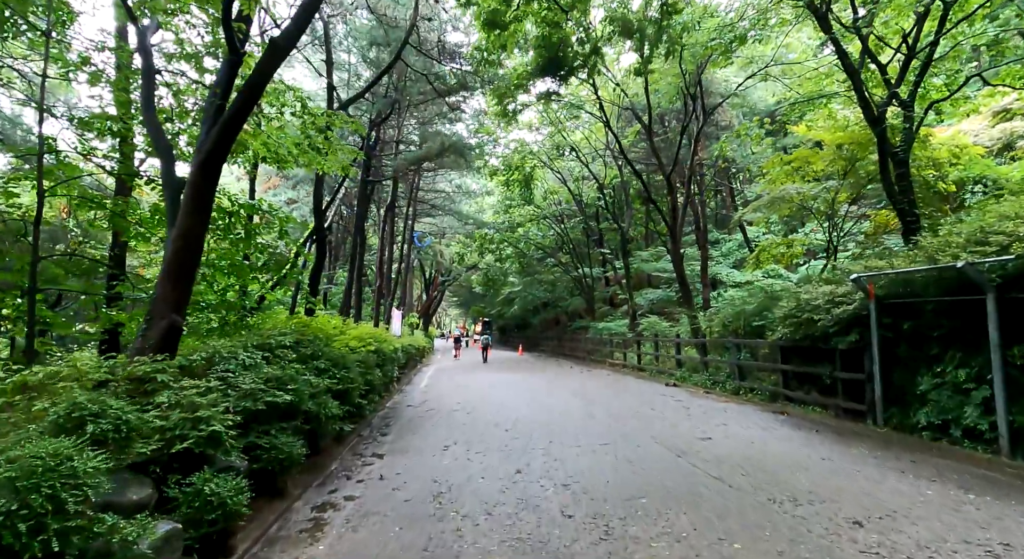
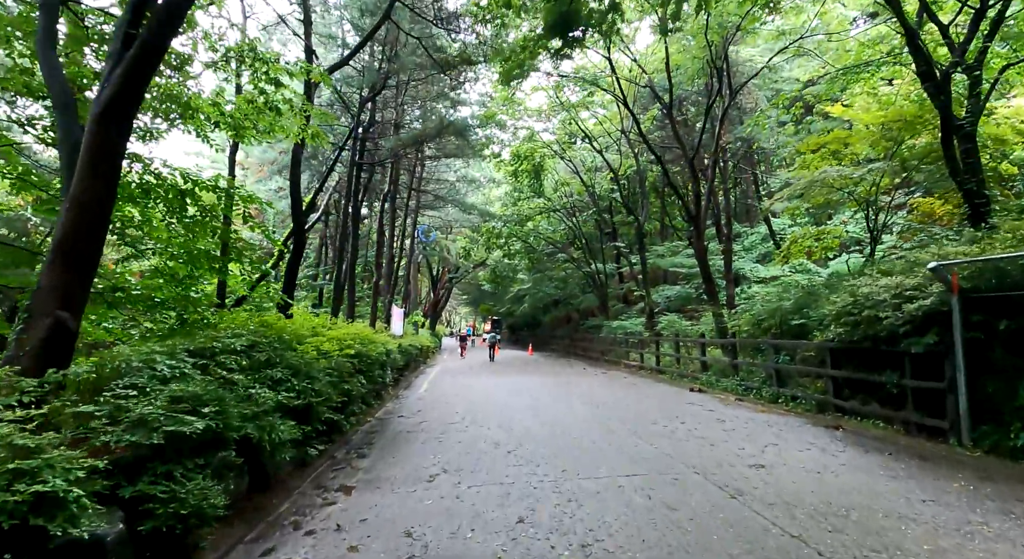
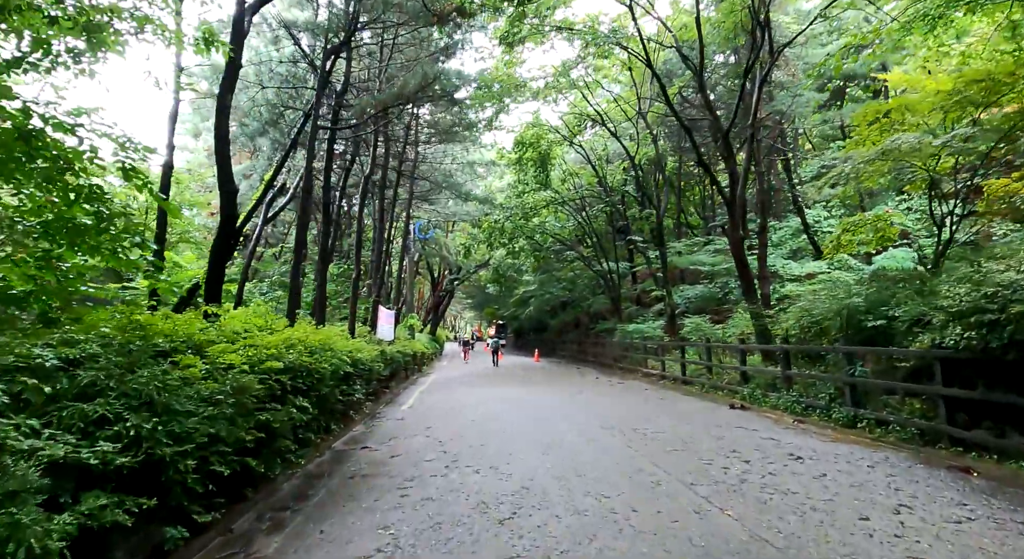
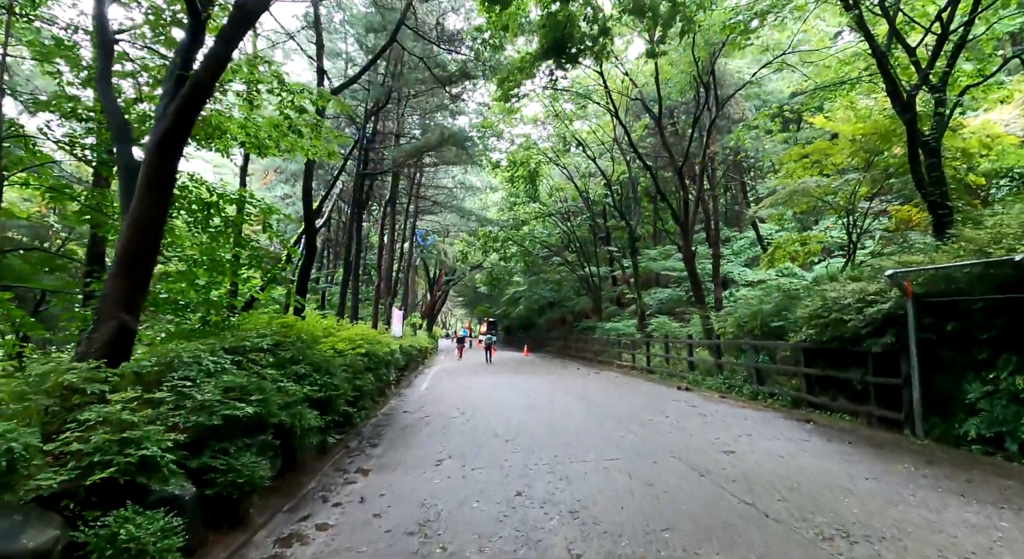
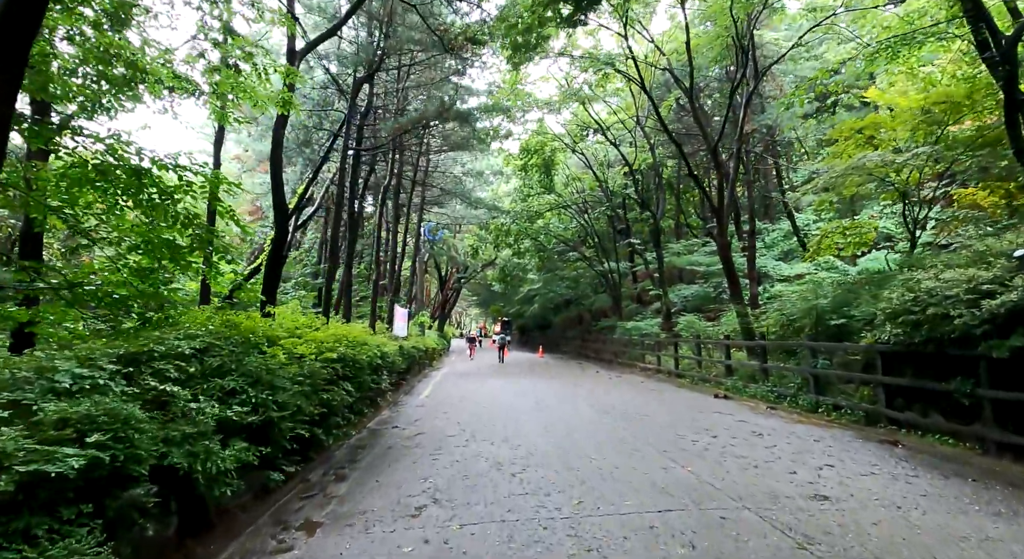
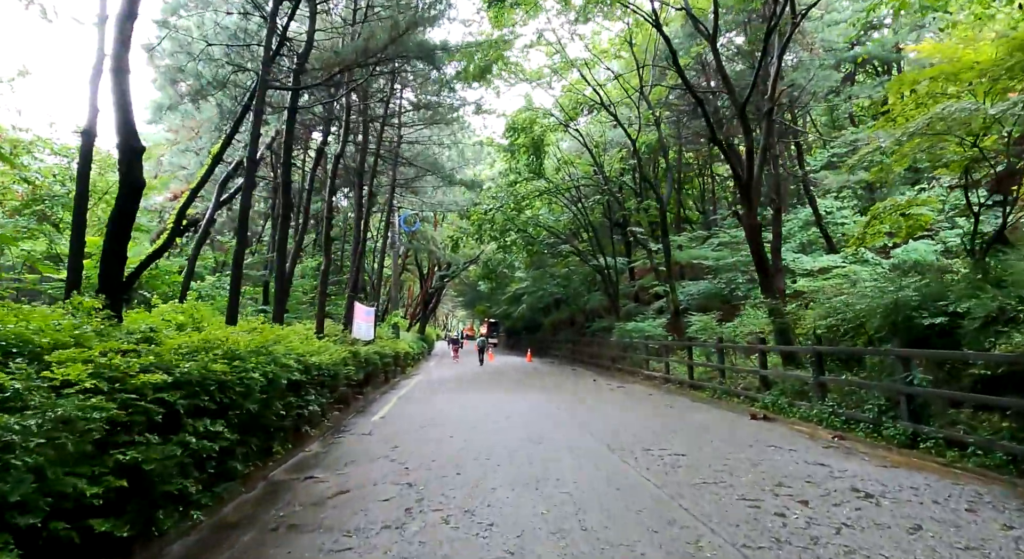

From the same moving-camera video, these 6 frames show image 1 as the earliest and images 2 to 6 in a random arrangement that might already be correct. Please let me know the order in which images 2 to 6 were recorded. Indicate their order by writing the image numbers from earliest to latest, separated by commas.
4, 2, 5, 3, 6
